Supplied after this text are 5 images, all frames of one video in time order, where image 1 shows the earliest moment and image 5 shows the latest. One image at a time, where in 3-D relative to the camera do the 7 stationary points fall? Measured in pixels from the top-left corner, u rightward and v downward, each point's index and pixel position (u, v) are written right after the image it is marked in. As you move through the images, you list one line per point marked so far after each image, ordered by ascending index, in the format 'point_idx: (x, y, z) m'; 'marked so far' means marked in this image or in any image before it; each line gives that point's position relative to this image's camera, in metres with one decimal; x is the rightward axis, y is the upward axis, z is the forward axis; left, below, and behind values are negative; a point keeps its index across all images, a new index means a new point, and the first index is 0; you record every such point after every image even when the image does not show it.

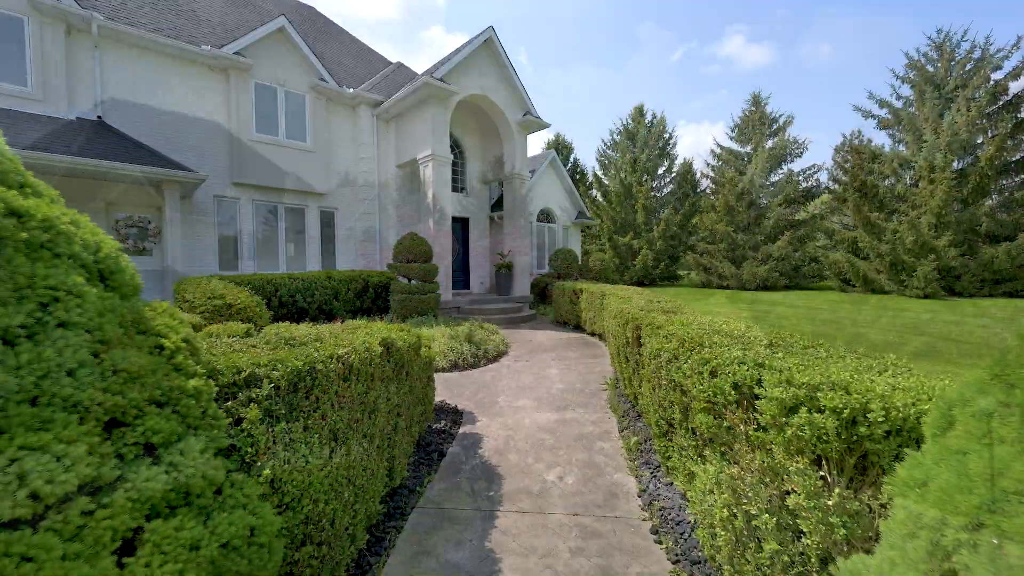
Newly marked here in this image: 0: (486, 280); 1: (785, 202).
0: (-1.3, +0.4, +13.0) m
1: (+20.7, +6.5, +19.7) m
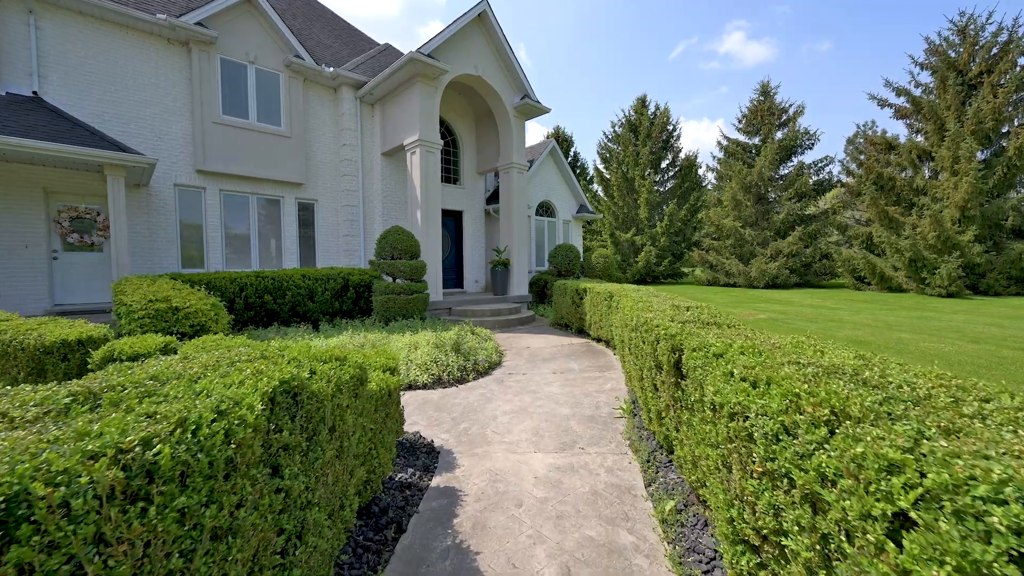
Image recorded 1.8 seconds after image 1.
0: (-1.4, +0.5, +12.1) m
1: (+20.5, +6.7, +18.8) m
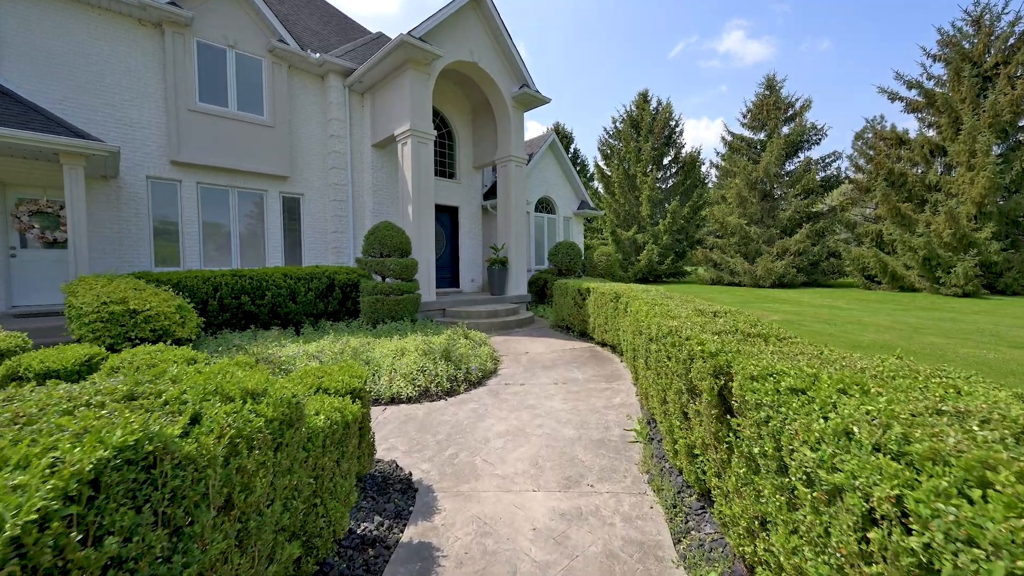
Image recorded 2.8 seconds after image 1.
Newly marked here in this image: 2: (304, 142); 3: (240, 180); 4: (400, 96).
0: (-1.5, +0.5, +11.5) m
1: (+20.4, +6.7, +18.2) m
2: (-7.5, +5.3, +9.3) m
3: (-9.0, +3.6, +8.6) m
4: (-3.9, +6.6, +8.9) m
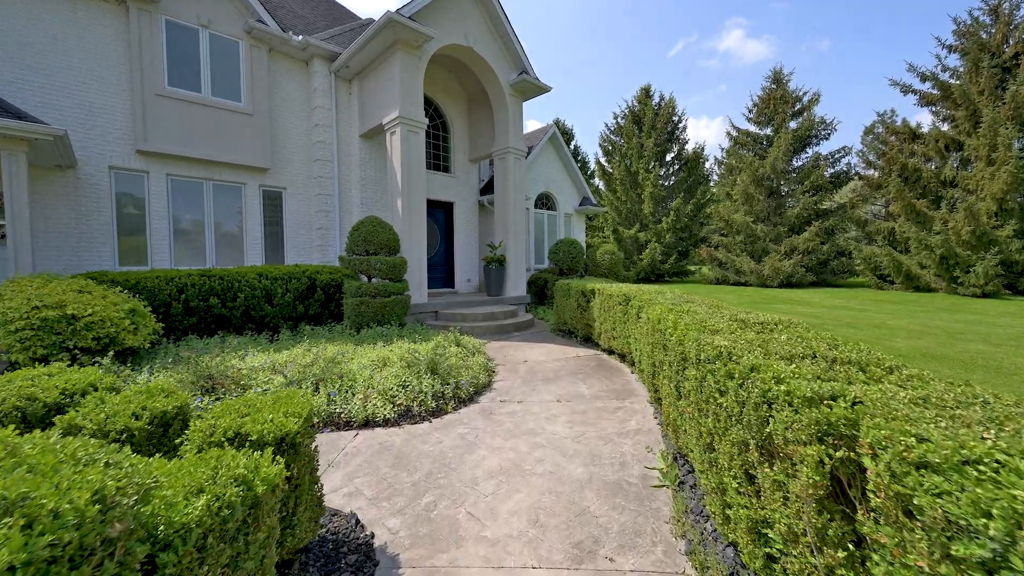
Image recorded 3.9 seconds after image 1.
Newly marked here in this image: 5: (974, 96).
0: (-1.6, +0.5, +10.9) m
1: (+20.3, +6.8, +17.6) m
2: (-7.5, +5.2, +8.7) m
3: (-9.1, +3.5, +7.9) m
4: (-3.9, +6.6, +8.2) m
5: (+25.1, +10.5, +14.1) m
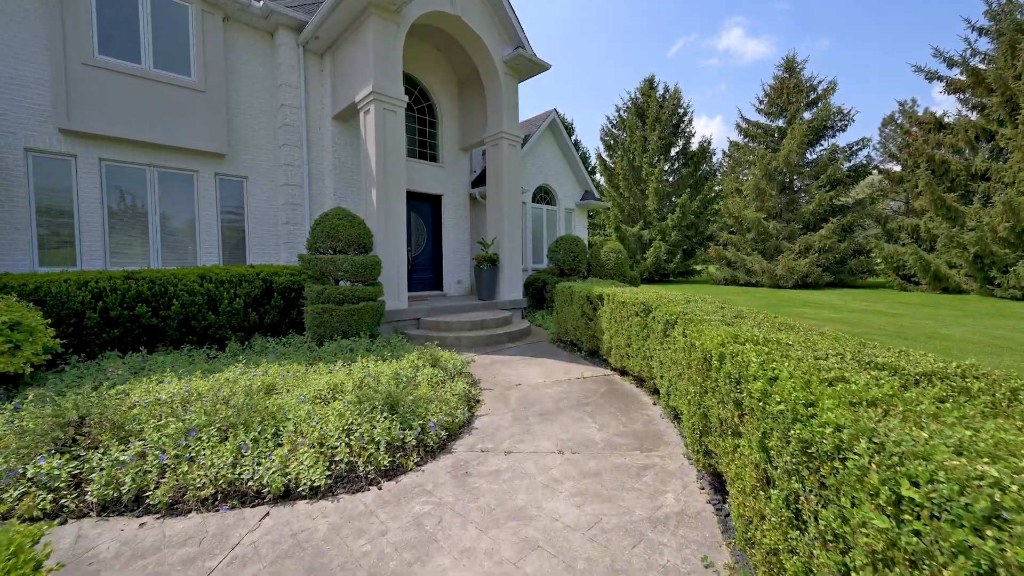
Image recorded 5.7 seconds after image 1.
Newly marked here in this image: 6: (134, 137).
0: (-1.8, +0.4, +9.8) m
1: (+20.1, +6.7, +16.5) m
2: (-7.7, +5.1, +7.6) m
3: (-9.2, +3.5, +6.8) m
4: (-4.1, +6.5, +7.1) m
5: (+24.9, +10.4, +13.0) m
6: (-9.5, +3.8, +6.4) m
